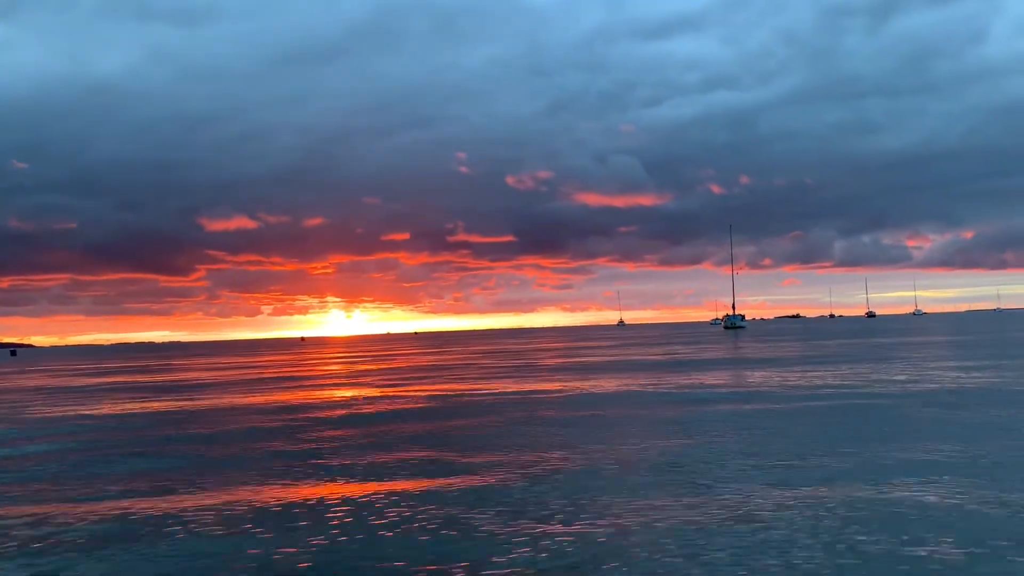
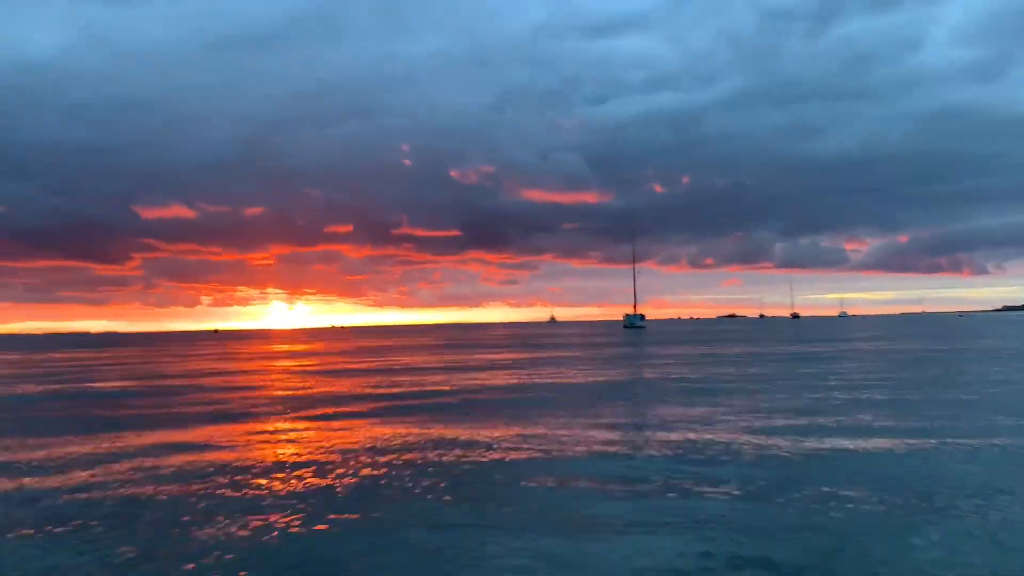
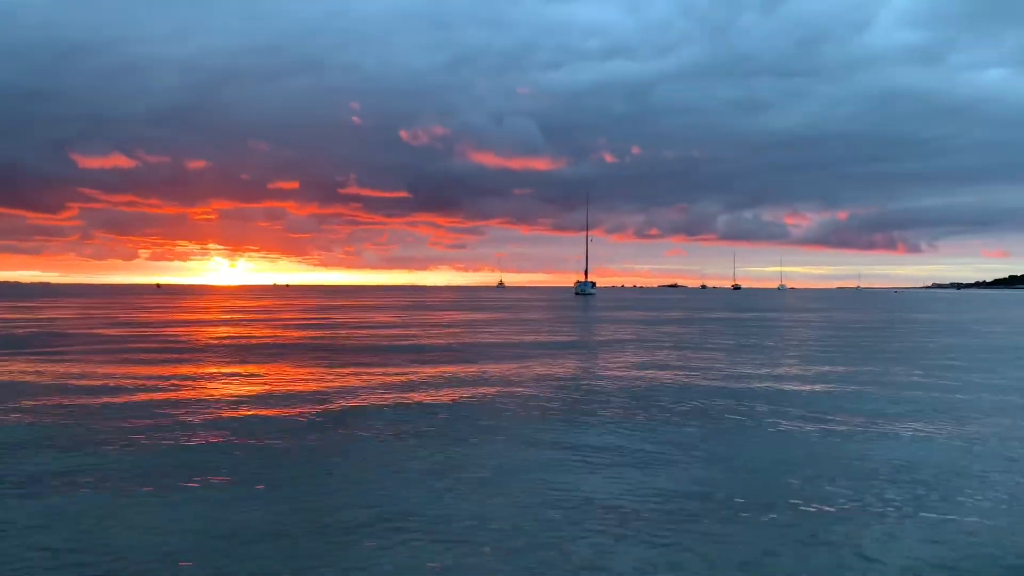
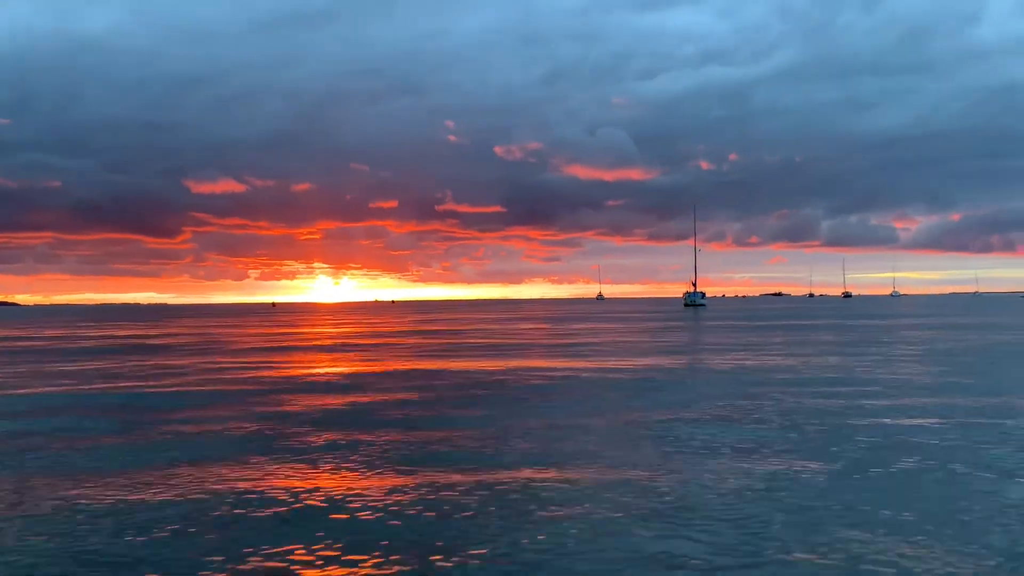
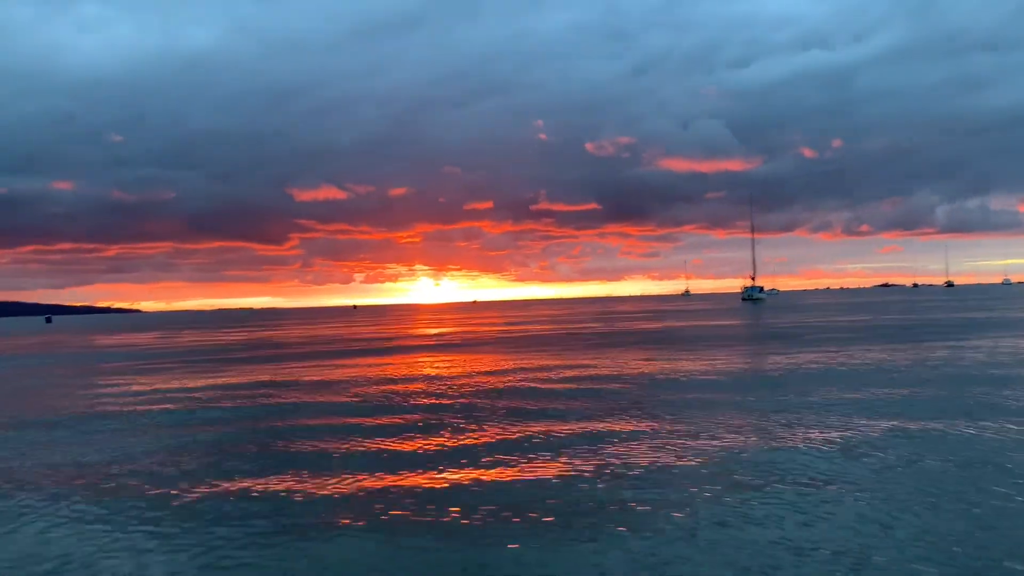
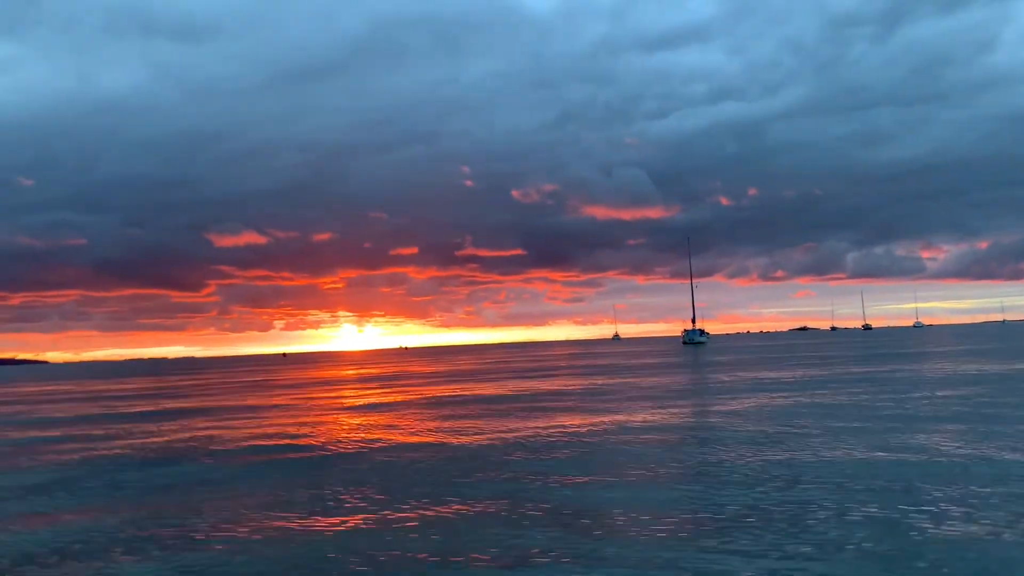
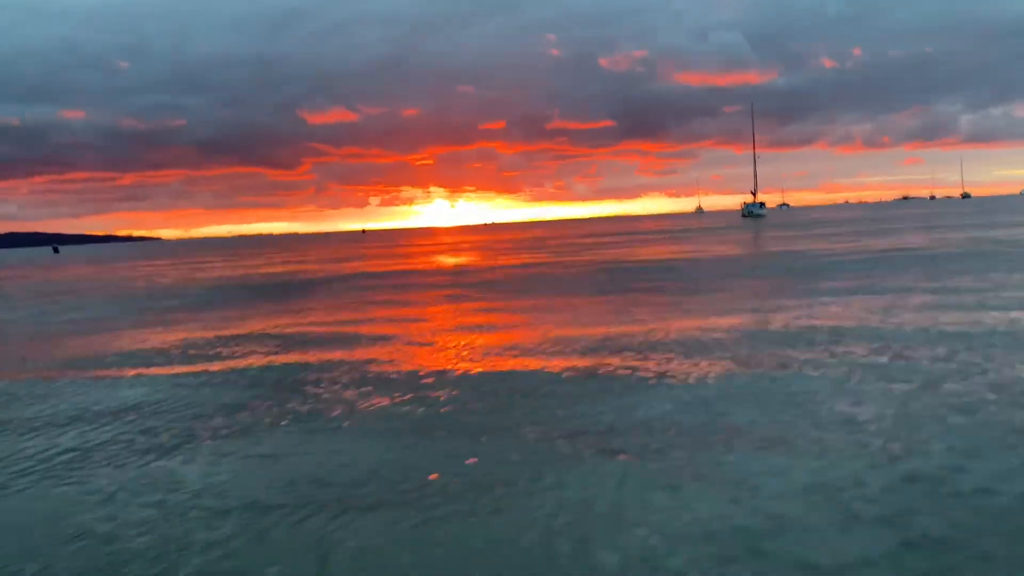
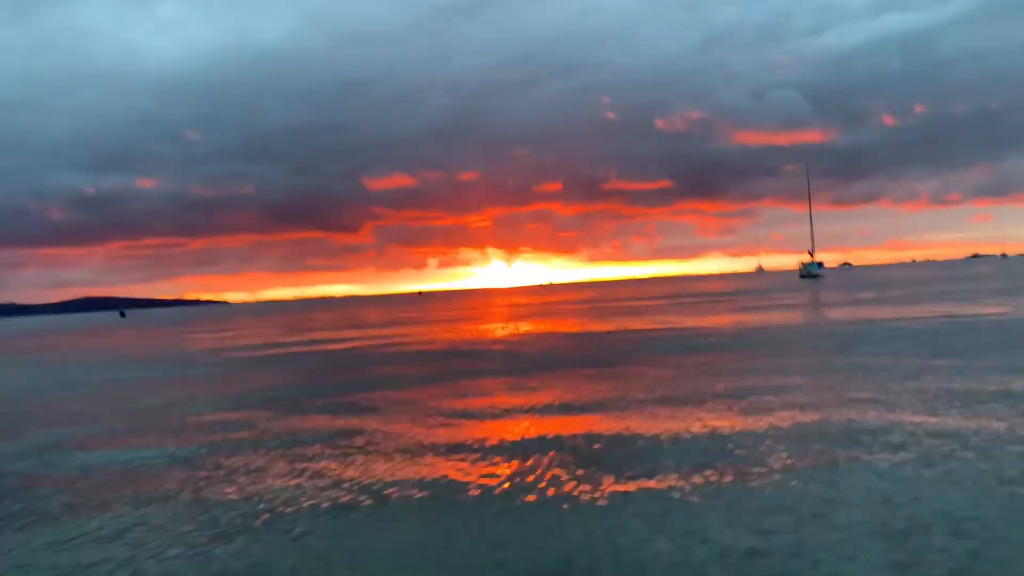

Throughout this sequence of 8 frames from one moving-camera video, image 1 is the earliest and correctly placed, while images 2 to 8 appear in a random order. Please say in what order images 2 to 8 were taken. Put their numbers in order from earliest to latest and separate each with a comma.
4, 3, 2, 6, 5, 7, 8
